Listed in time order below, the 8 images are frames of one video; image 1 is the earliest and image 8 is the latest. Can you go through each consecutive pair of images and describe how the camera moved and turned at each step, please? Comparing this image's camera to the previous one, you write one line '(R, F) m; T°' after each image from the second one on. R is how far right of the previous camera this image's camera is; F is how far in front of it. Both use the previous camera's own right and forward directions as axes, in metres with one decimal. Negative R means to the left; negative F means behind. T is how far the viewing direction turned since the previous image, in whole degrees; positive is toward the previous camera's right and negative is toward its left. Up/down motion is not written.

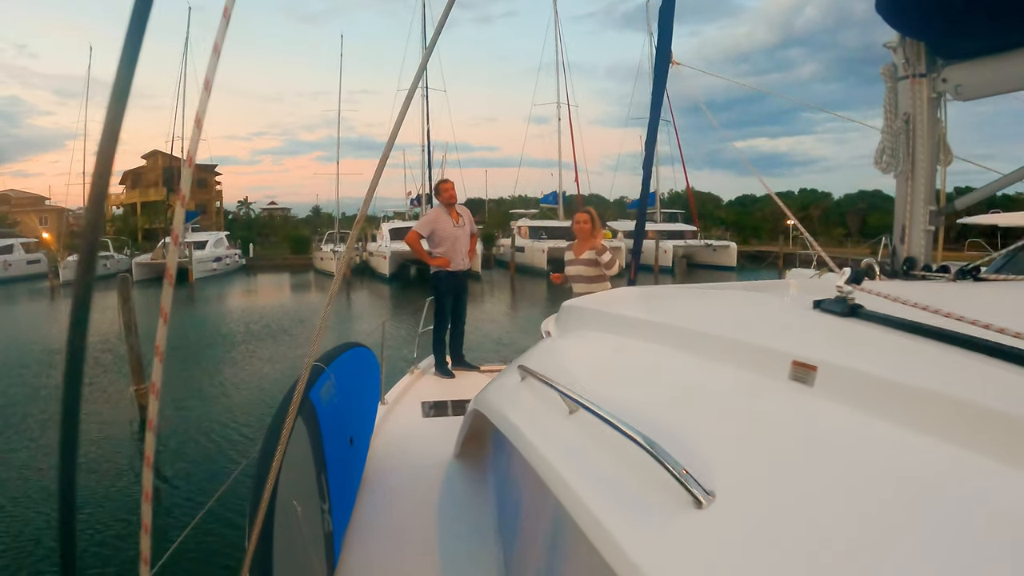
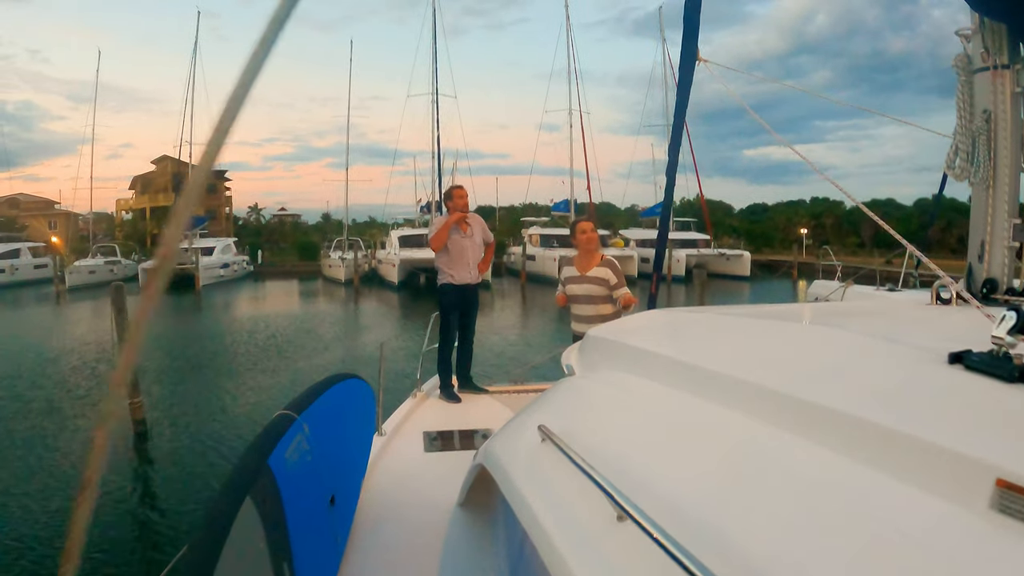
(0.0, +0.3) m; -1°
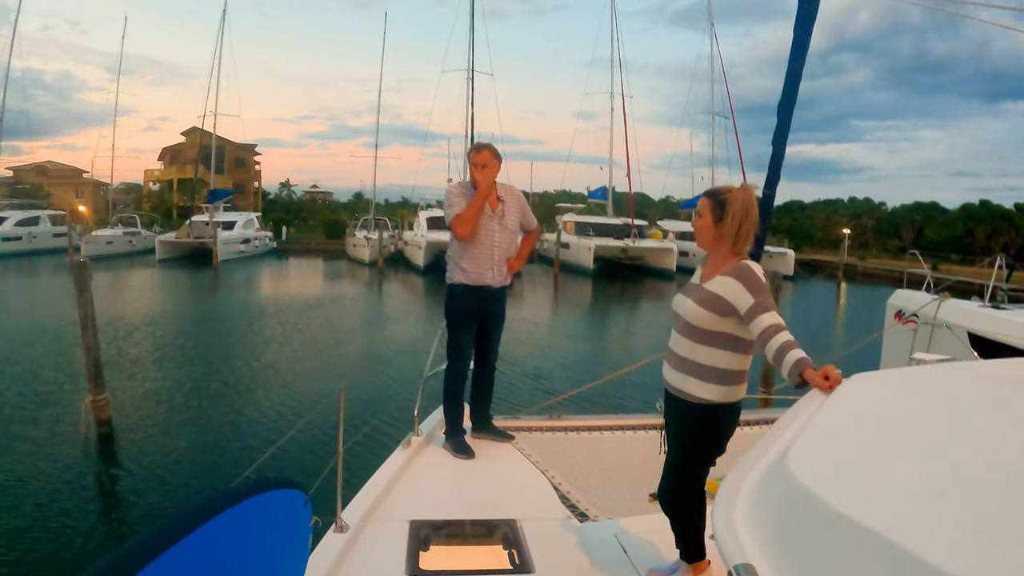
(0.0, +0.9) m; -2°
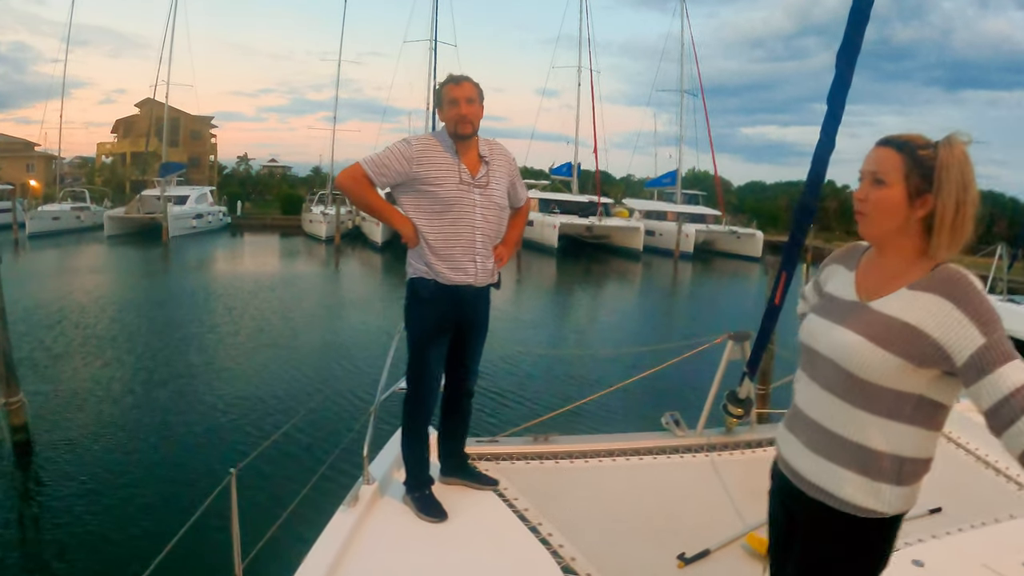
(-0.1, +0.5) m; +3°
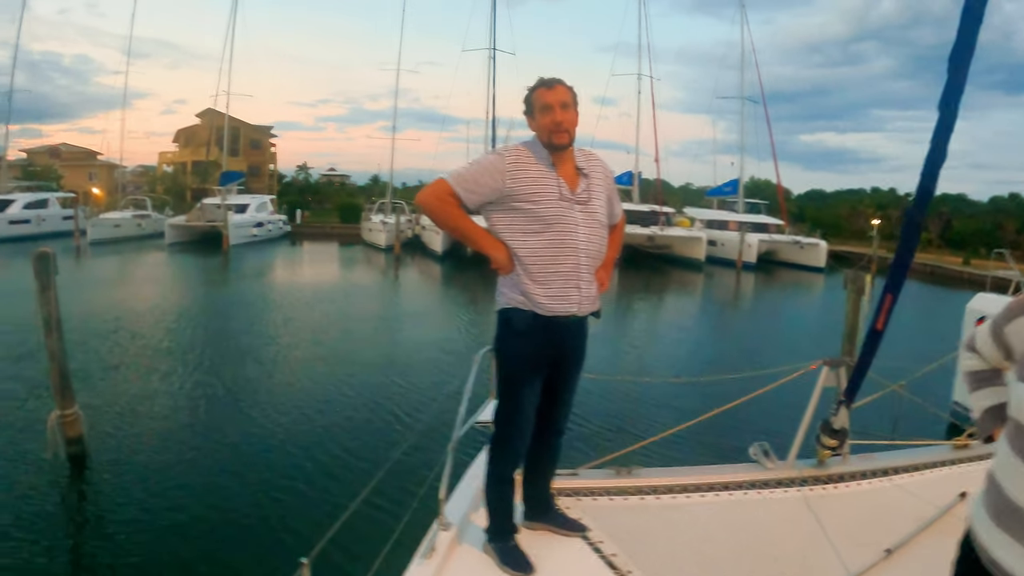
(-0.4, +0.5) m; -3°
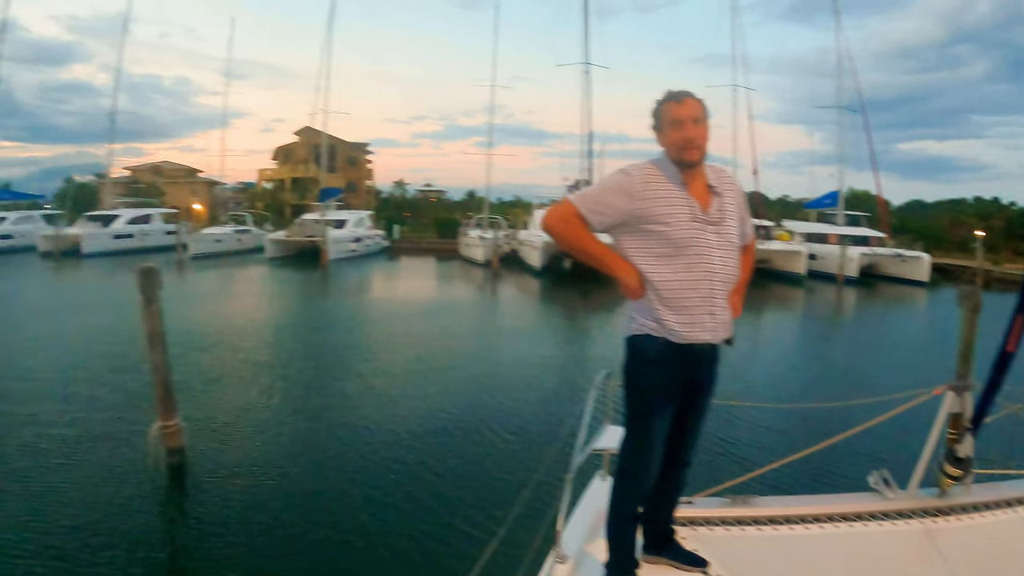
(-0.6, +0.3) m; -6°
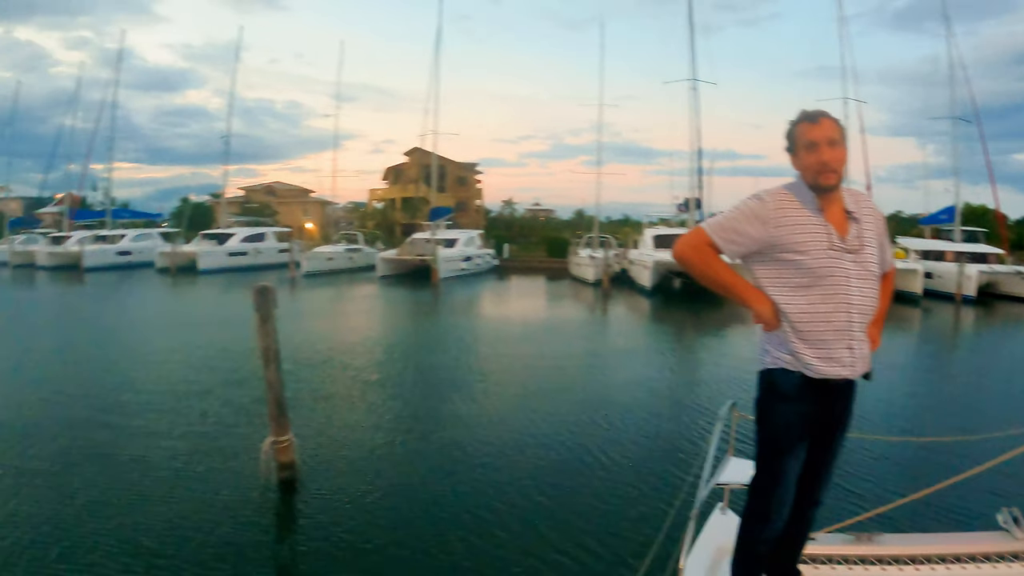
(-0.5, 0.0) m; -7°
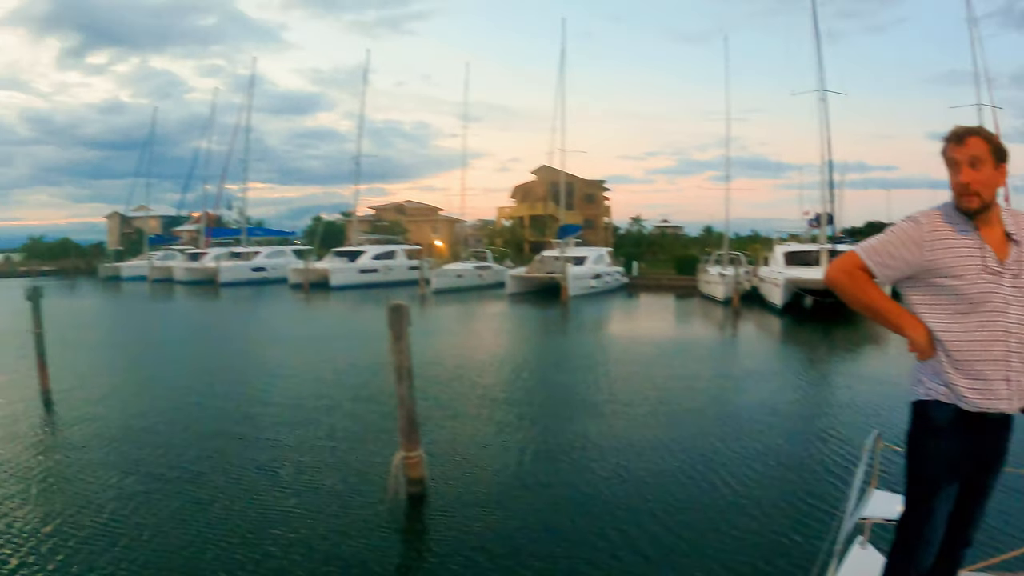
(-0.2, -0.4) m; -9°
